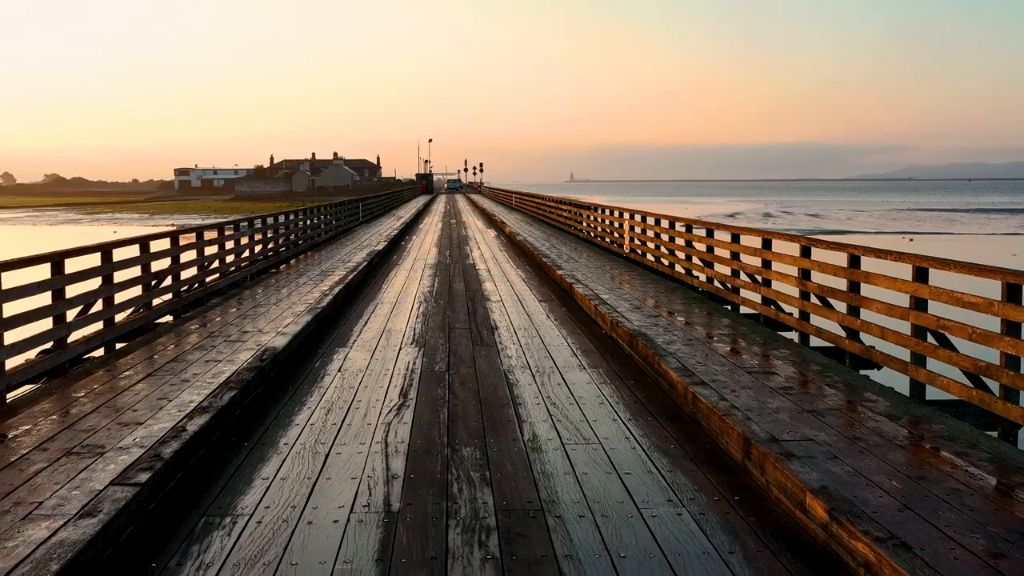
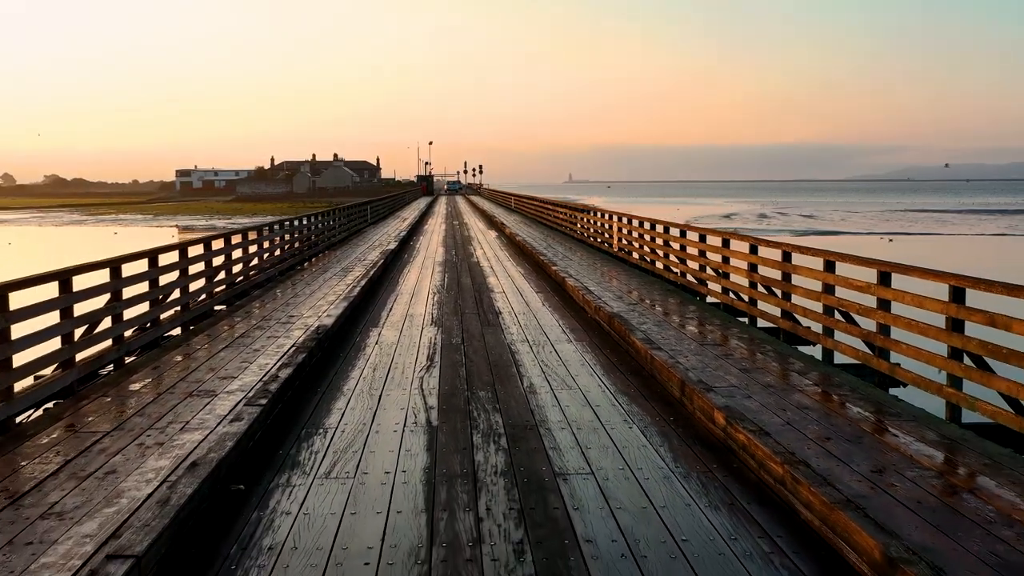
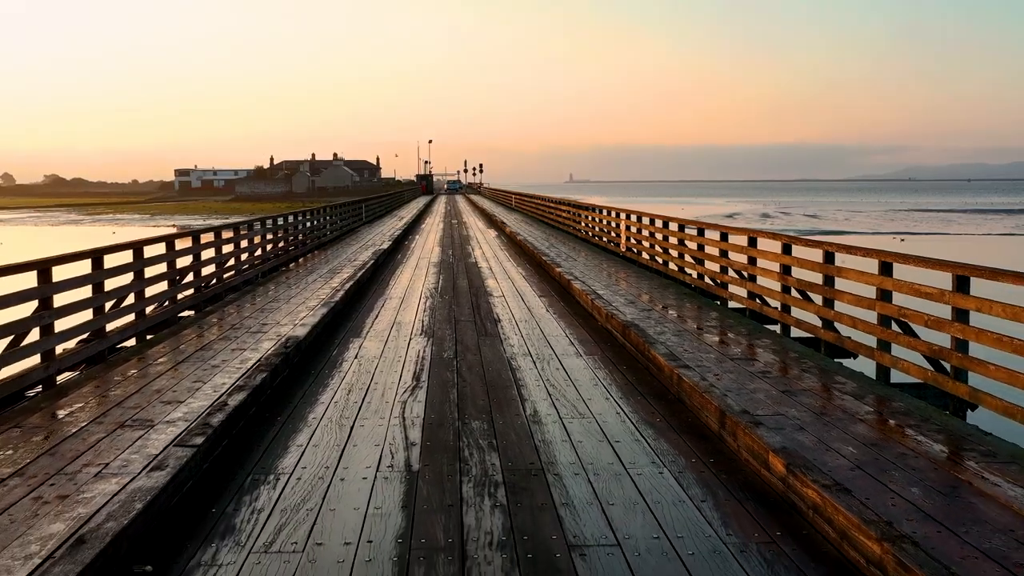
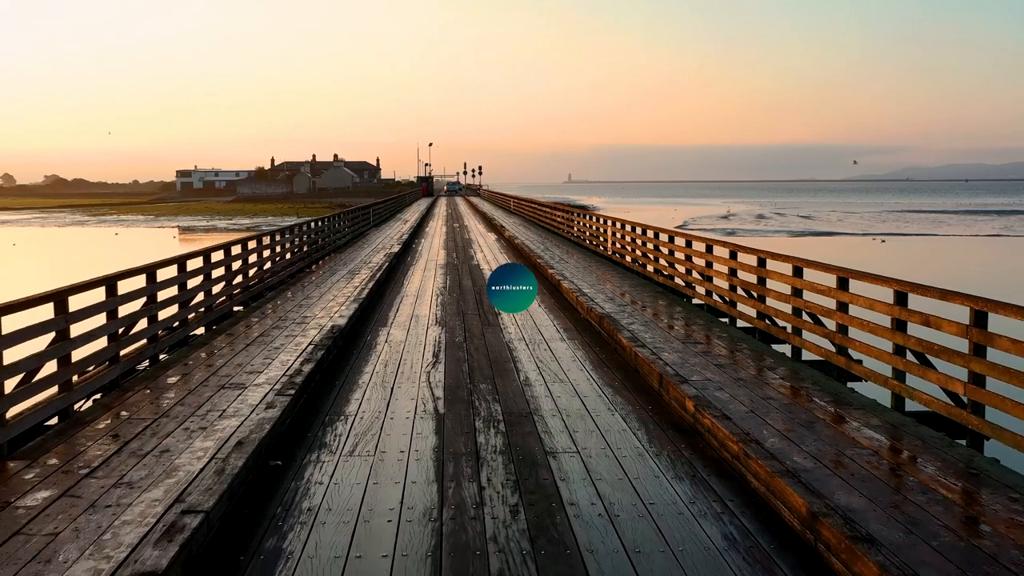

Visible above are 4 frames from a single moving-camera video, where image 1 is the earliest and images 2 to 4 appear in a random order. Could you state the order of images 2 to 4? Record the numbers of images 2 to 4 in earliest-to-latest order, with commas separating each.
3, 2, 4
